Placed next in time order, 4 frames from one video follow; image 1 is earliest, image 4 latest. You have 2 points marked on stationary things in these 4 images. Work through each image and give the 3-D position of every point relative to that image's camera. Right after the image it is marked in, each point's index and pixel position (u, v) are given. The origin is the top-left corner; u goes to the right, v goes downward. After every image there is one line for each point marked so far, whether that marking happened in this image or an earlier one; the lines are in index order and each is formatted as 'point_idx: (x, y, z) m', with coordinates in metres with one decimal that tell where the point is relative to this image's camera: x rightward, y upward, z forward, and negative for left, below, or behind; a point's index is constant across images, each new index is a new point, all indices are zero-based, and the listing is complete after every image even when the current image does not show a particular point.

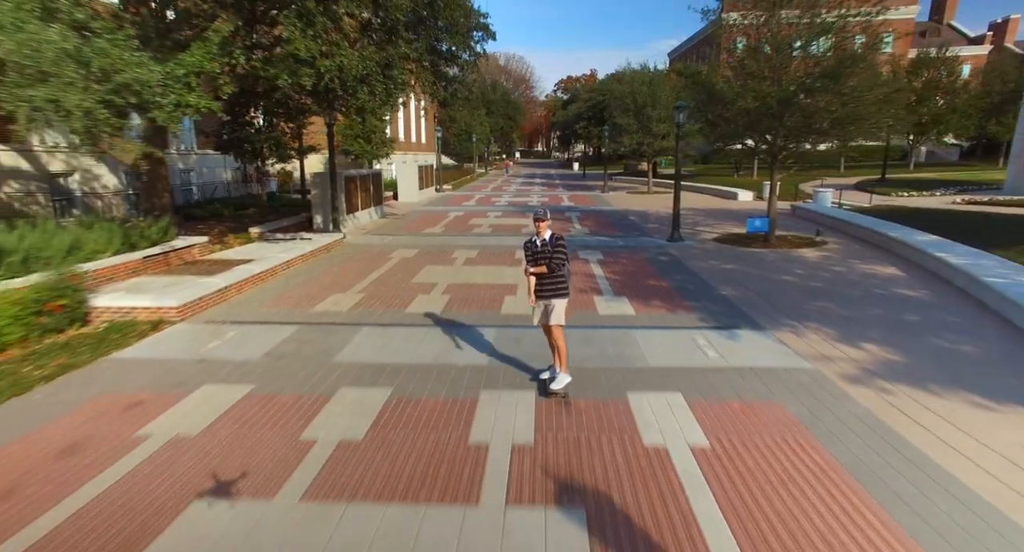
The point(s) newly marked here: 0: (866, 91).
0: (+8.4, +4.4, +12.3) m
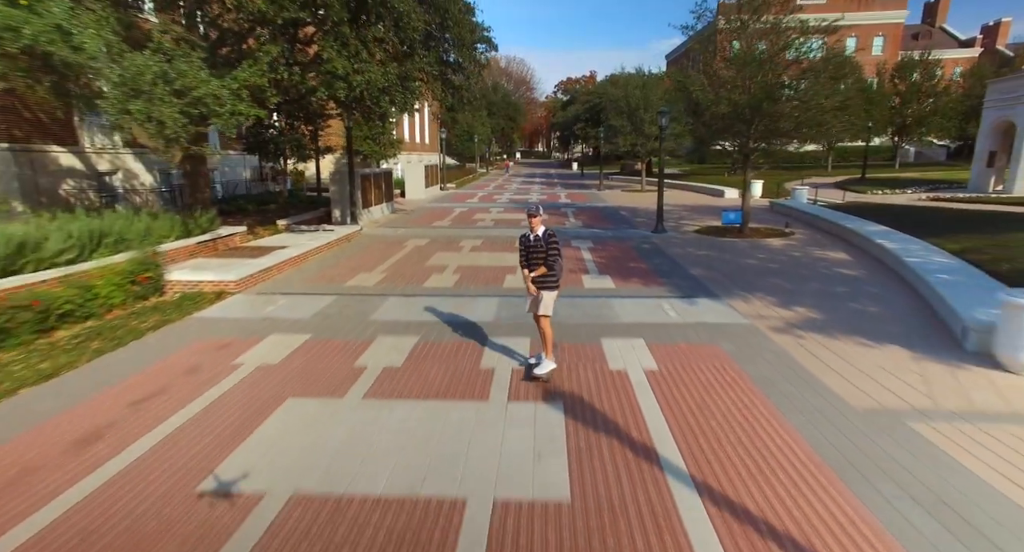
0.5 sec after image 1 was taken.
0: (+8.4, +4.7, +13.8) m
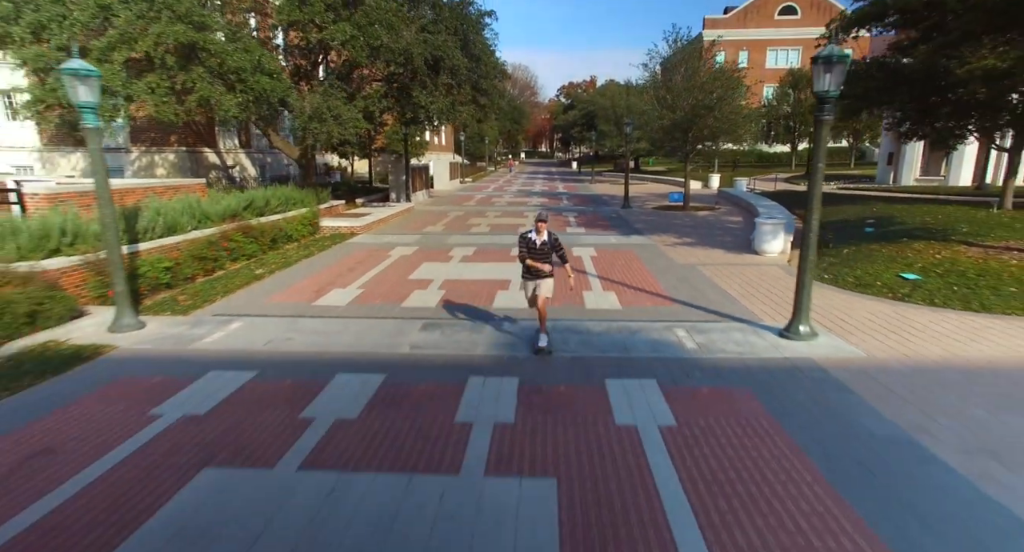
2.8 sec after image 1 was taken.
0: (+8.8, +6.2, +19.8) m
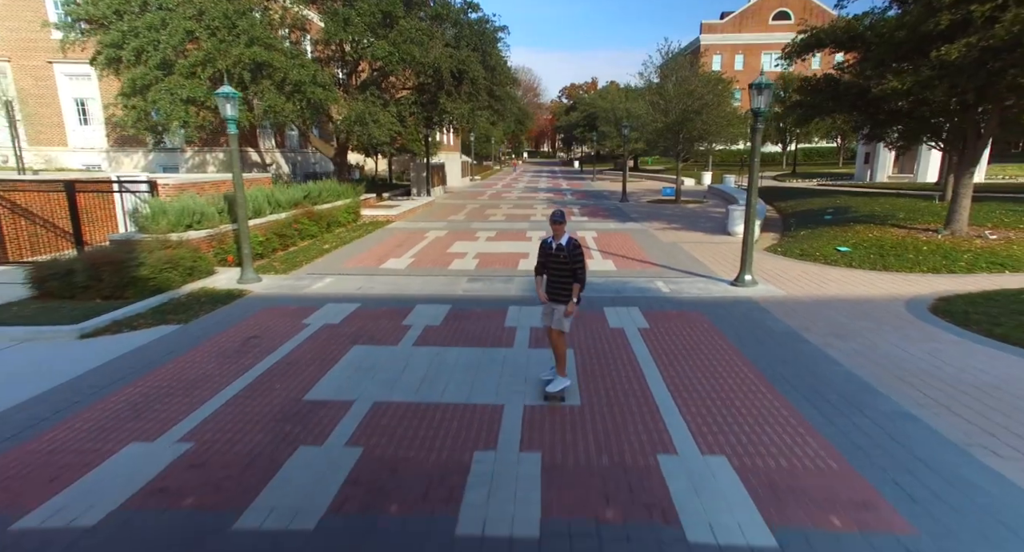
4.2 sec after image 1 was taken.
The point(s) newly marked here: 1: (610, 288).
0: (+9.2, +6.8, +22.1) m
1: (+1.7, -0.2, +8.7) m
